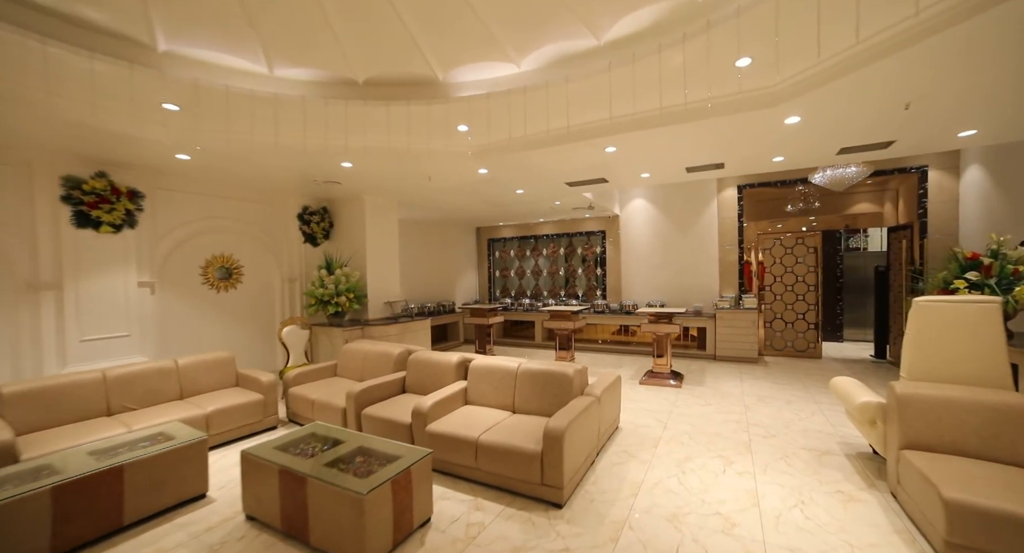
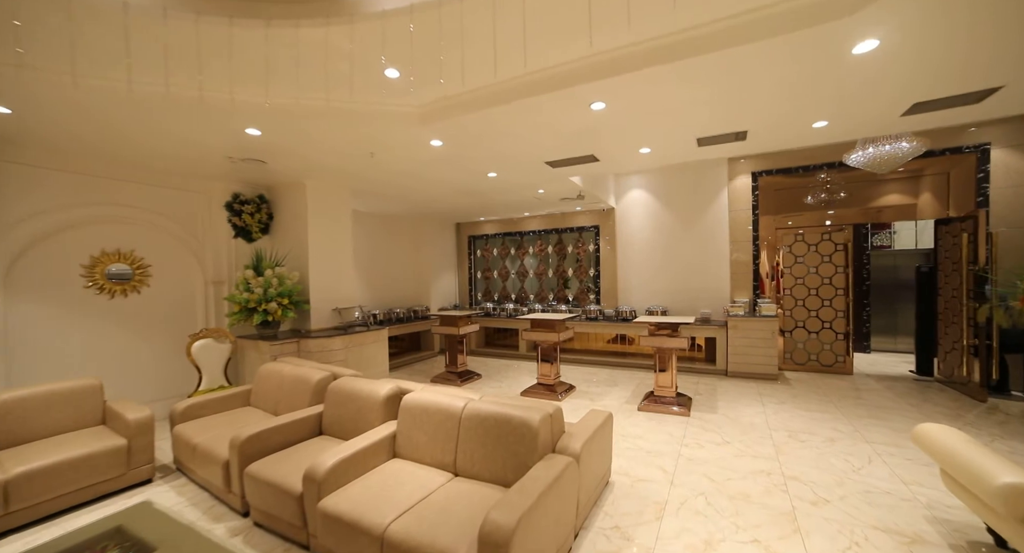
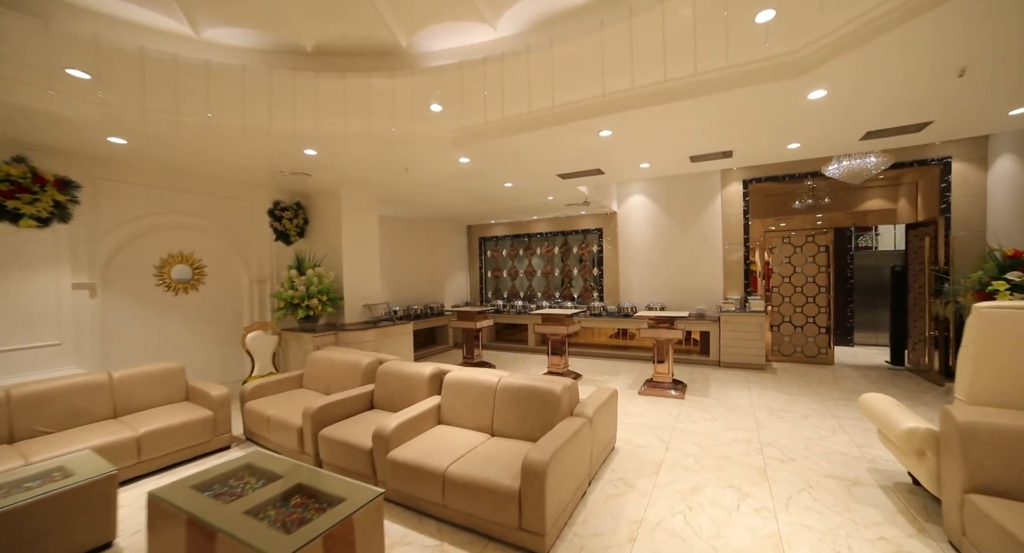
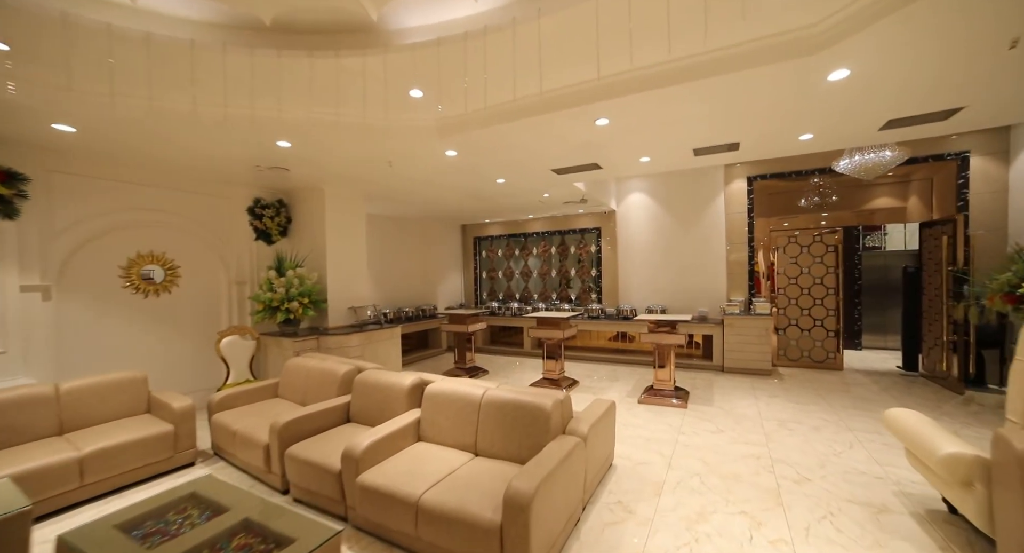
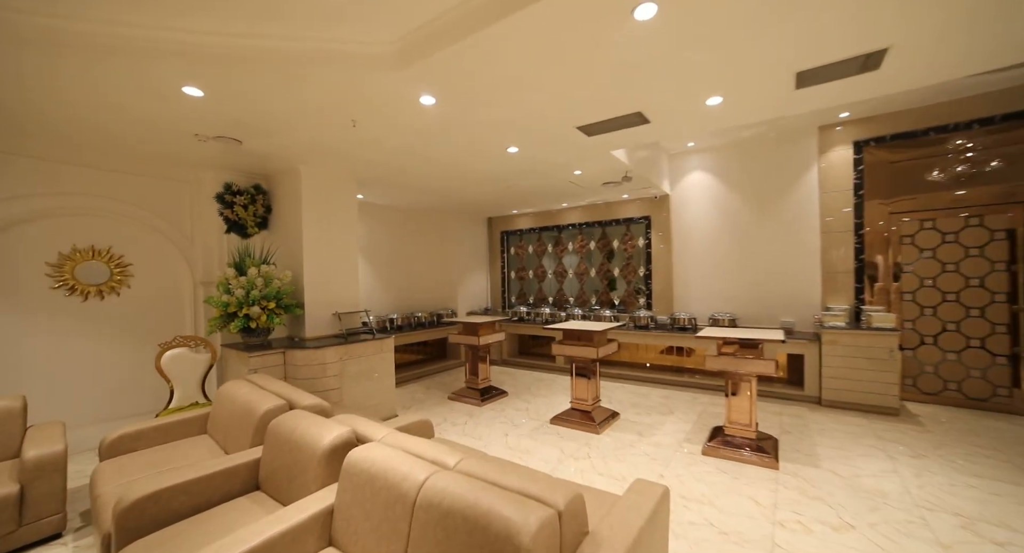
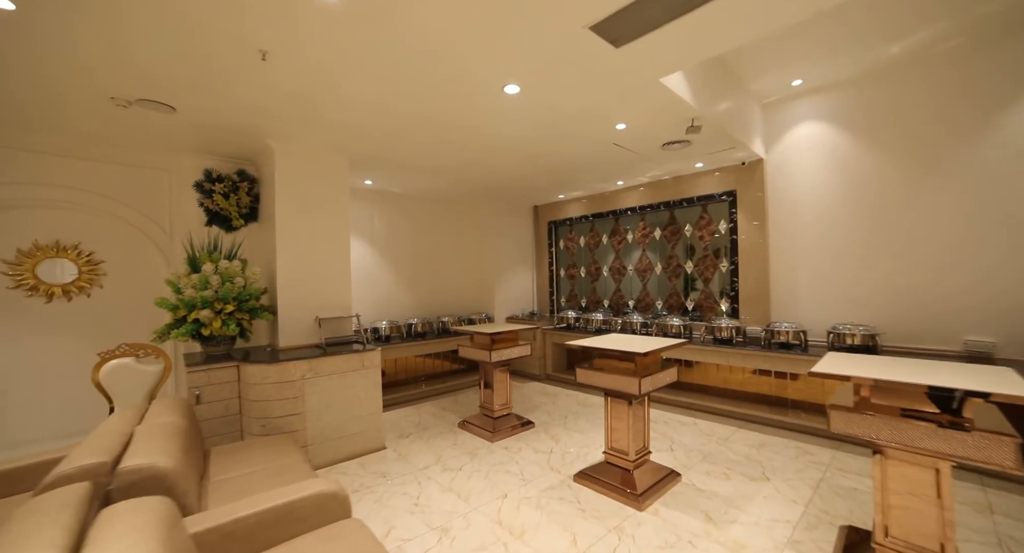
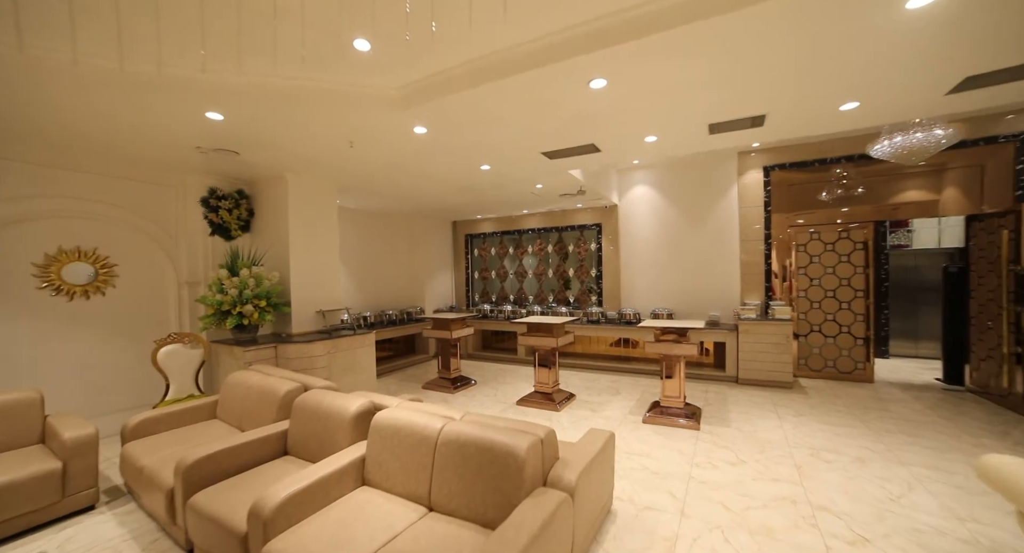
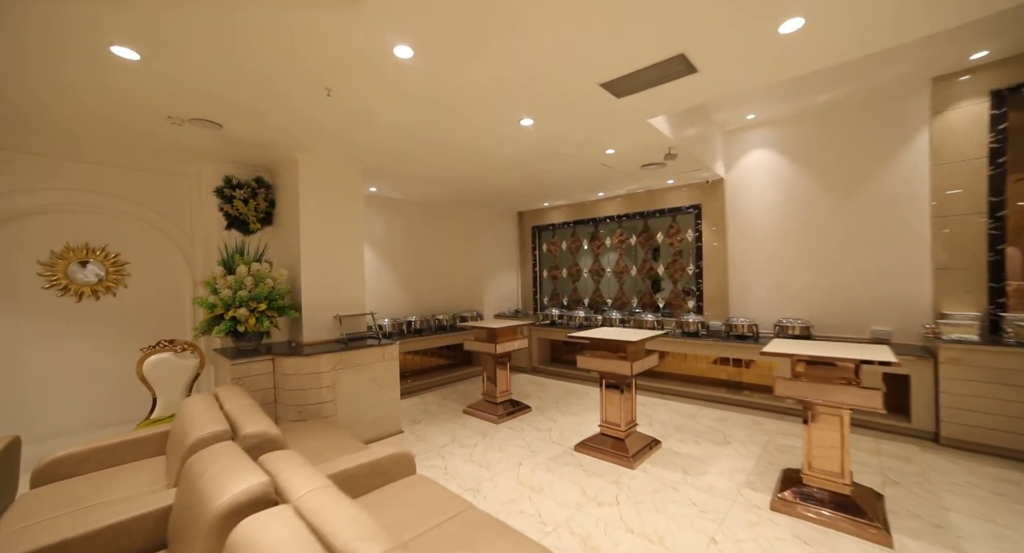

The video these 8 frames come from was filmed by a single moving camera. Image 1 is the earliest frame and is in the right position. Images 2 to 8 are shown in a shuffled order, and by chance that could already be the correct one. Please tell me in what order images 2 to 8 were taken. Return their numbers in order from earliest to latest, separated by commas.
3, 4, 2, 7, 5, 8, 6
